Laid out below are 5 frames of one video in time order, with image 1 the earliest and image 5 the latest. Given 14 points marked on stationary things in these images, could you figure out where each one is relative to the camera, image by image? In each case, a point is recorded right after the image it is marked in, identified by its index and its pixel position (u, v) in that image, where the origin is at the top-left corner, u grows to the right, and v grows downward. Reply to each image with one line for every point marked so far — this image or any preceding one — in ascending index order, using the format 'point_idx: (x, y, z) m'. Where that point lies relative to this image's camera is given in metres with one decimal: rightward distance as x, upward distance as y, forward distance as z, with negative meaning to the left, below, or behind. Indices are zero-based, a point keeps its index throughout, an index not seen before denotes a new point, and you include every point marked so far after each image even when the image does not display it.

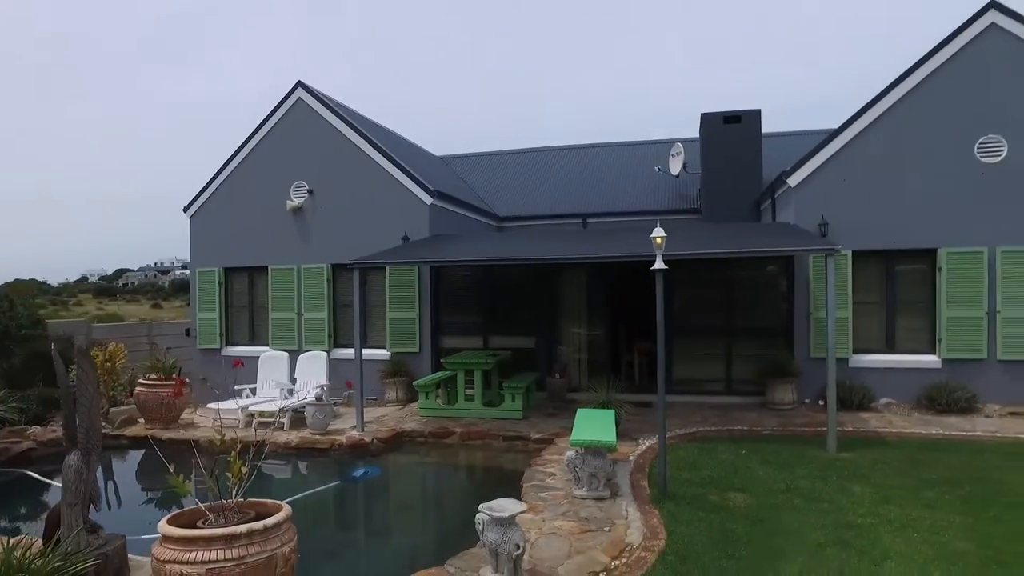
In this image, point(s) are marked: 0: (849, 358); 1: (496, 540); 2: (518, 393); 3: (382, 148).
0: (+5.2, -1.1, +10.9) m
1: (-0.1, -1.7, +4.7) m
2: (+0.1, -1.7, +11.1) m
3: (-2.6, +2.8, +13.9) m
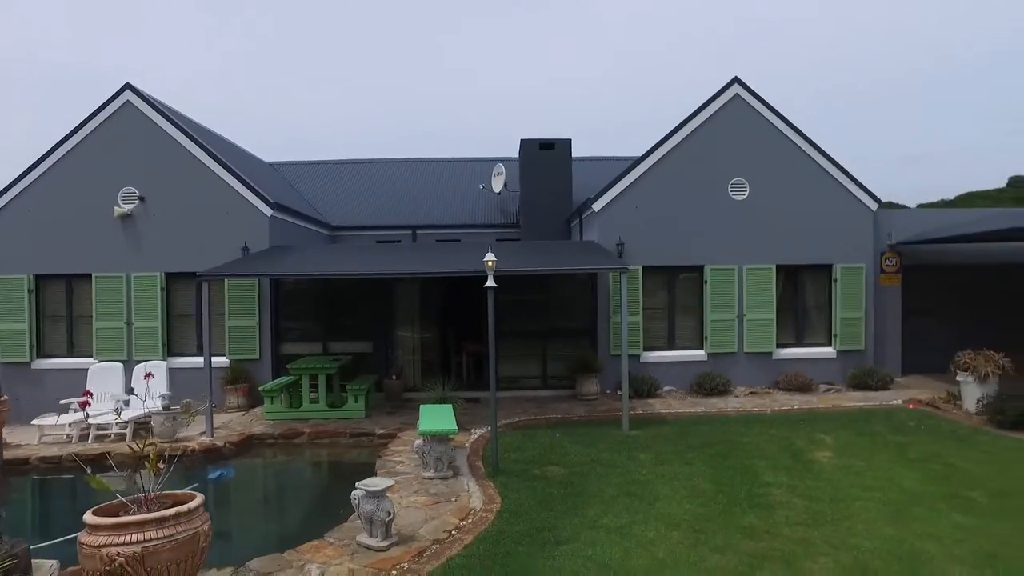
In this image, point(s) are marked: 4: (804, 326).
0: (+2.4, -1.2, +13.2) m
1: (-1.2, -1.9, +5.9) m
2: (-2.6, -1.8, +12.1) m
3: (-5.9, +2.6, +14.2) m
4: (+5.7, -0.7, +13.9) m
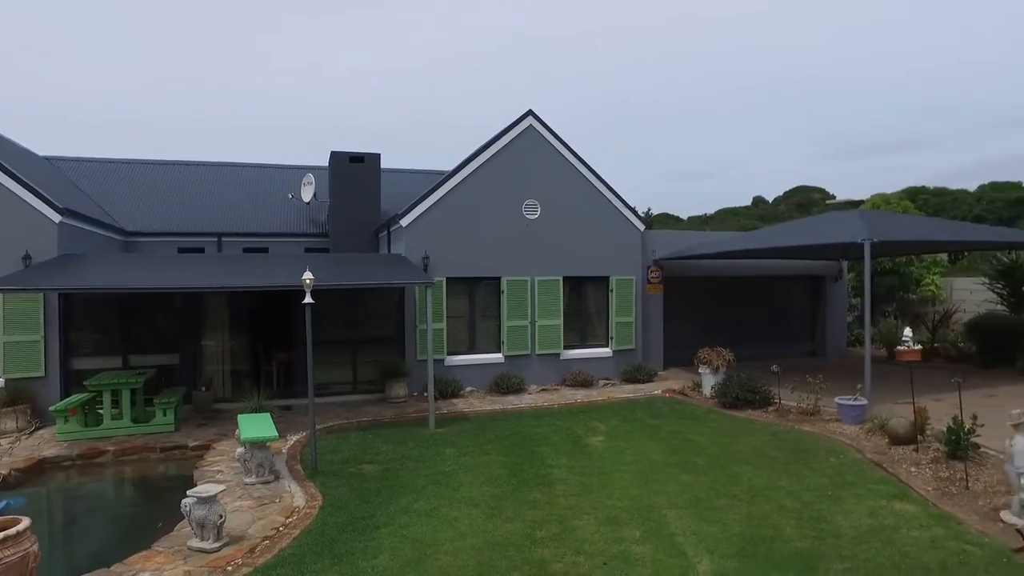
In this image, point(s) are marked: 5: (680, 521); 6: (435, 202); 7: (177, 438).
0: (-1.4, -1.4, +14.4) m
1: (-2.8, -2.1, +6.4) m
2: (-5.9, -2.0, +12.0) m
3: (-9.7, +2.4, +13.1) m
4: (+1.6, -0.9, +15.9) m
5: (+1.6, -2.2, +6.7) m
6: (-1.6, +1.8, +14.3) m
7: (-5.4, -2.4, +11.4) m
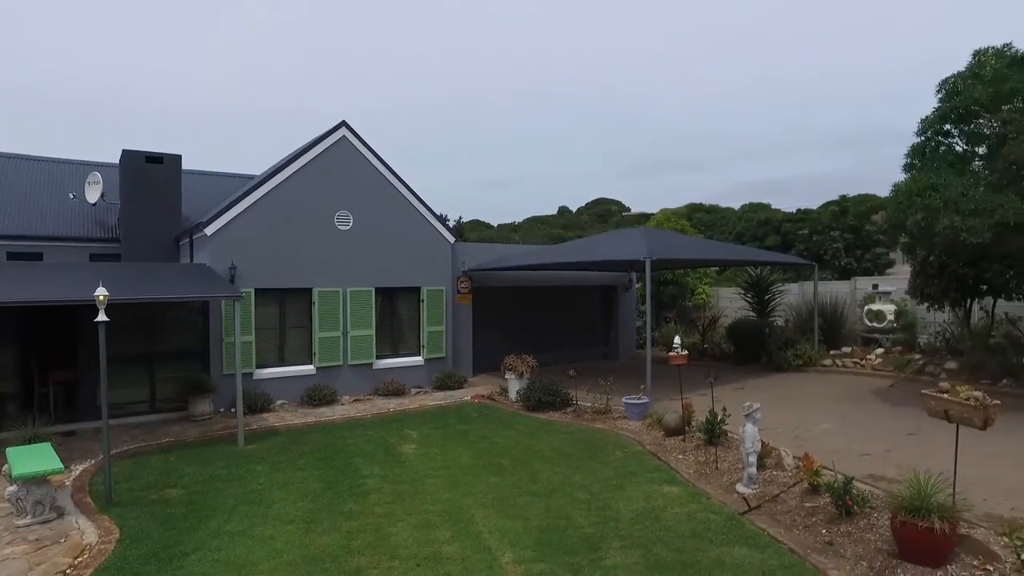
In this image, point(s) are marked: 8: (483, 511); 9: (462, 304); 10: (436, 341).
0: (-5.2, -1.7, +14.0) m
1: (-4.5, -2.3, +5.9) m
2: (-8.9, -2.3, +10.5) m
3: (-12.8, +2.2, +10.6) m
4: (-2.7, -1.2, +16.3) m
5: (-0.3, -2.4, +7.3) m
6: (-5.3, +1.5, +13.9) m
7: (-8.3, -2.6, +10.1) m
8: (-0.3, -2.4, +7.6) m
9: (-1.2, -0.4, +17.3) m
10: (-1.8, -1.3, +16.5) m
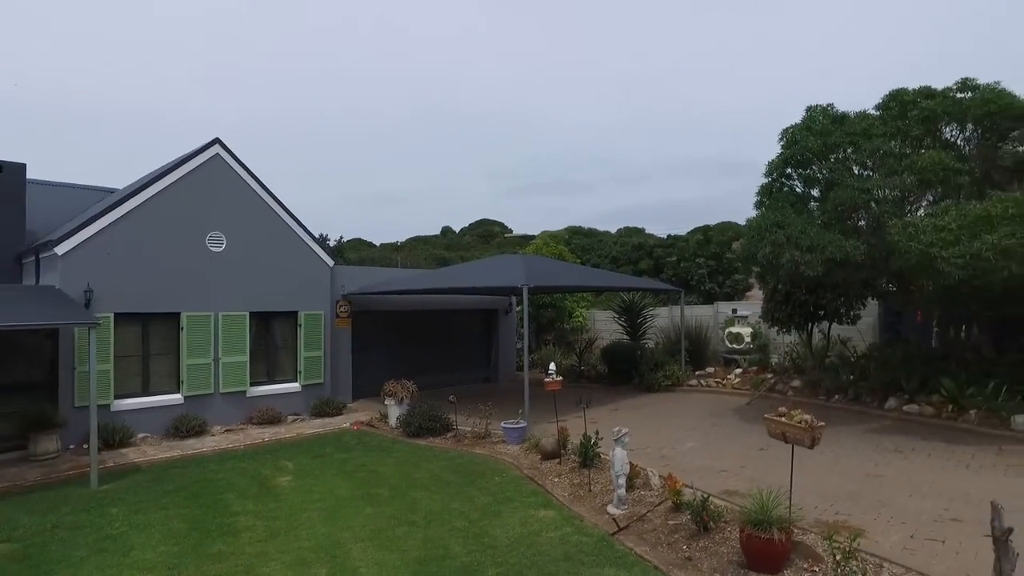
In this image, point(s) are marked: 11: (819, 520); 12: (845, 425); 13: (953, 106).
0: (-7.5, -2.1, +13.1) m
1: (-5.4, -2.5, +5.2) m
2: (-10.6, -2.6, +9.0) m
3: (-14.4, +1.8, +8.6) m
4: (-5.4, -1.7, +15.8) m
5: (-1.5, -2.7, +7.3) m
6: (-7.6, +1.1, +13.1) m
7: (-9.9, -3.0, +8.7) m
8: (-1.6, -2.7, +7.5) m
9: (-4.1, -1.0, +17.0) m
10: (-4.6, -1.8, +16.1) m
11: (+3.6, -2.7, +8.1) m
12: (+6.4, -2.6, +13.3) m
13: (+7.9, +3.3, +12.7) m
